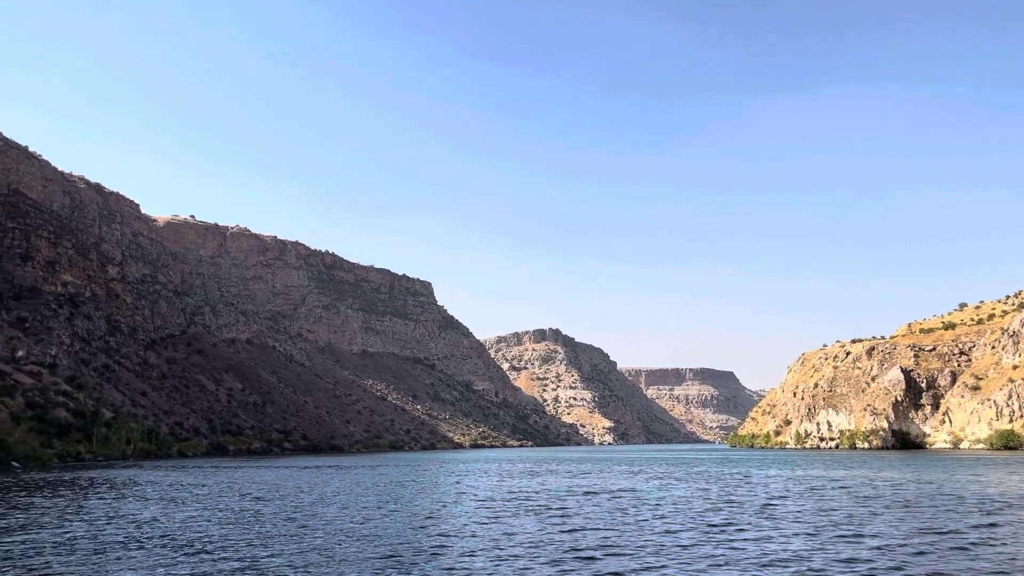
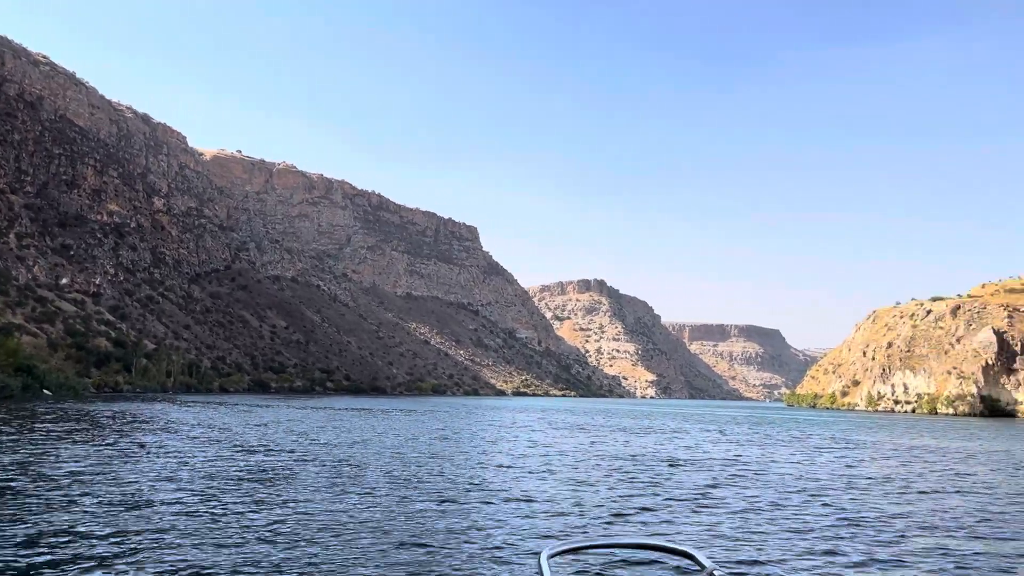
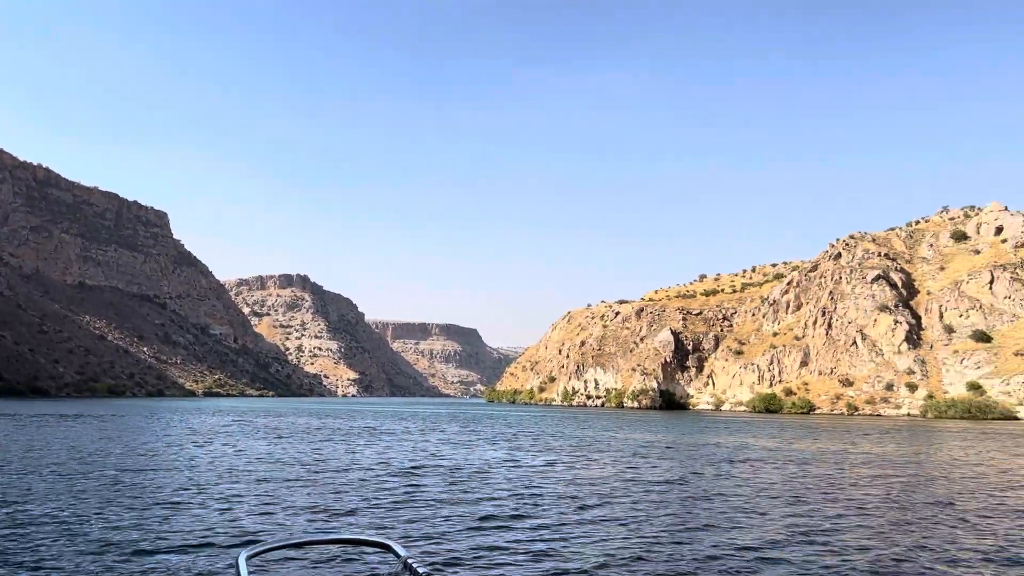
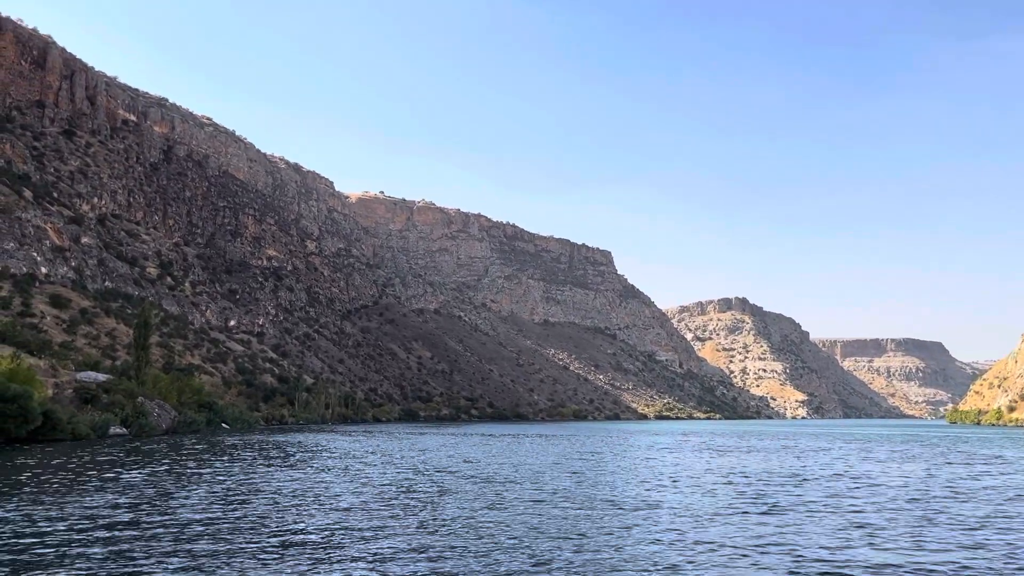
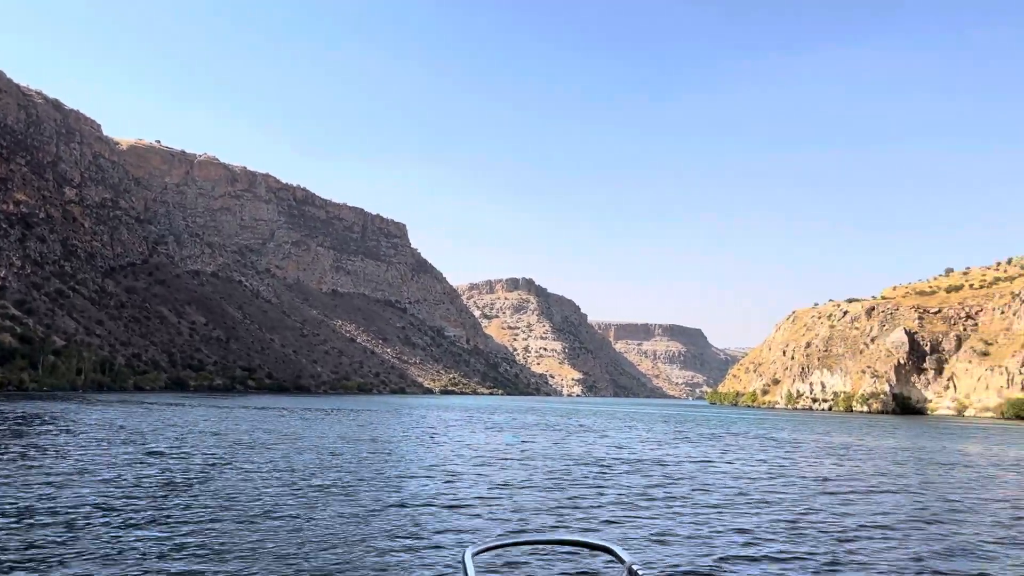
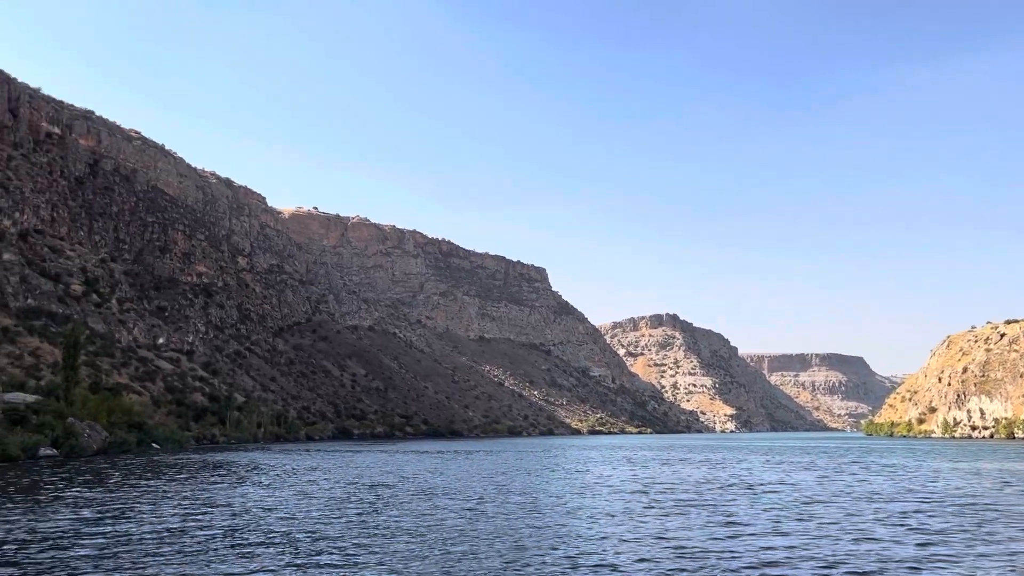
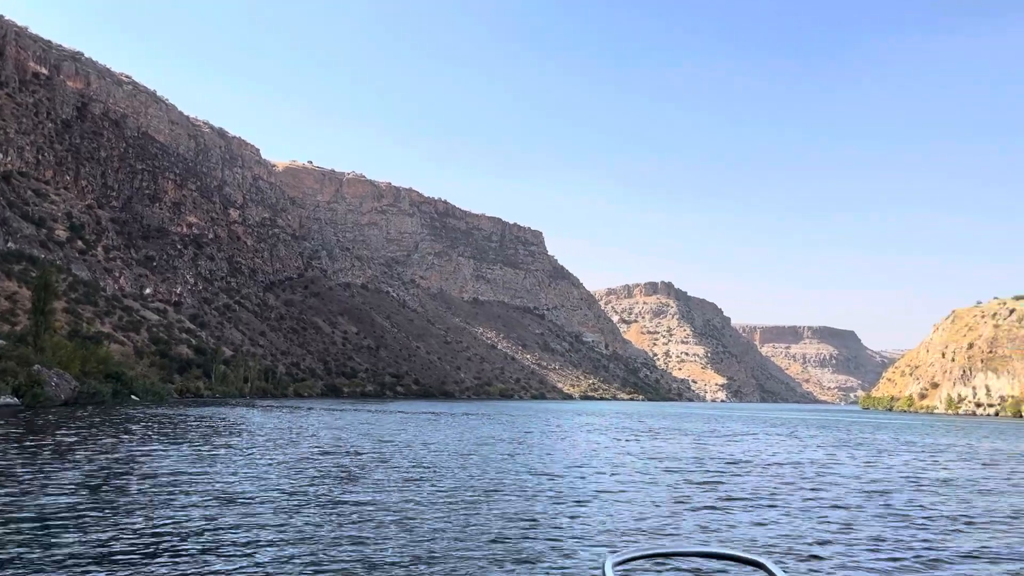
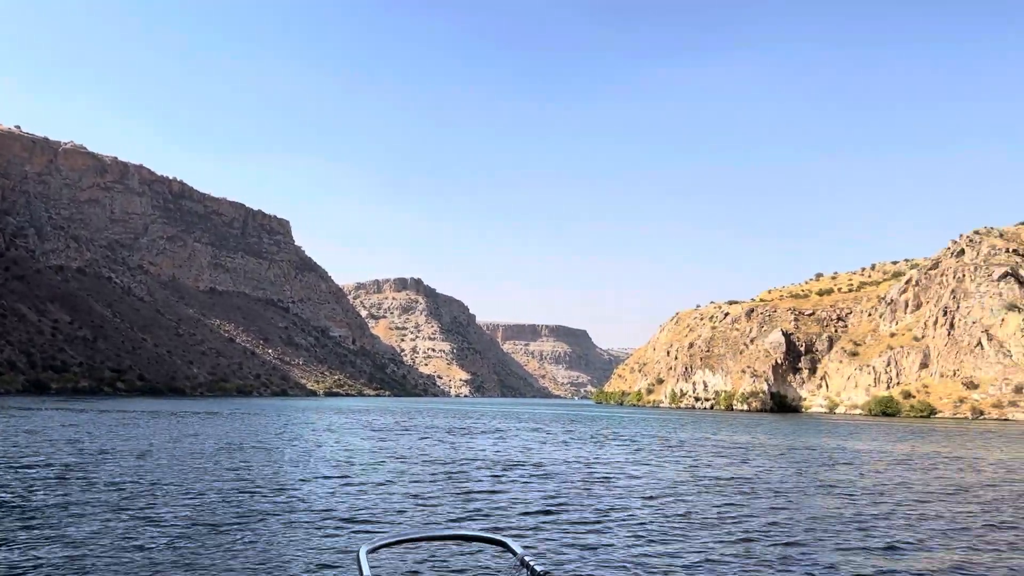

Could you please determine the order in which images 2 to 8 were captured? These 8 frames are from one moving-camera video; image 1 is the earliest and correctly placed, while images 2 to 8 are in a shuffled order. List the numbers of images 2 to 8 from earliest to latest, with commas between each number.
6, 4, 7, 2, 5, 8, 3
